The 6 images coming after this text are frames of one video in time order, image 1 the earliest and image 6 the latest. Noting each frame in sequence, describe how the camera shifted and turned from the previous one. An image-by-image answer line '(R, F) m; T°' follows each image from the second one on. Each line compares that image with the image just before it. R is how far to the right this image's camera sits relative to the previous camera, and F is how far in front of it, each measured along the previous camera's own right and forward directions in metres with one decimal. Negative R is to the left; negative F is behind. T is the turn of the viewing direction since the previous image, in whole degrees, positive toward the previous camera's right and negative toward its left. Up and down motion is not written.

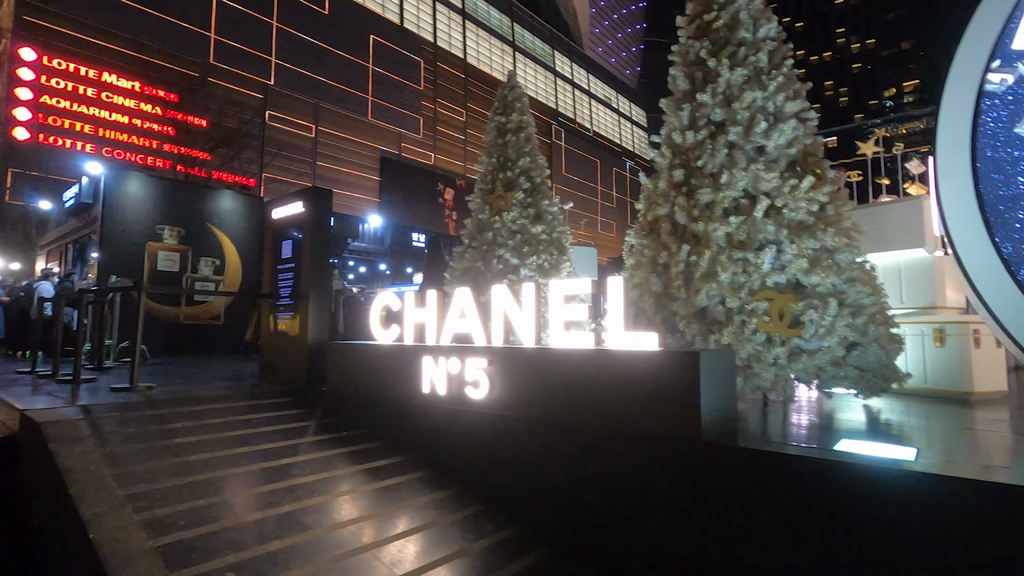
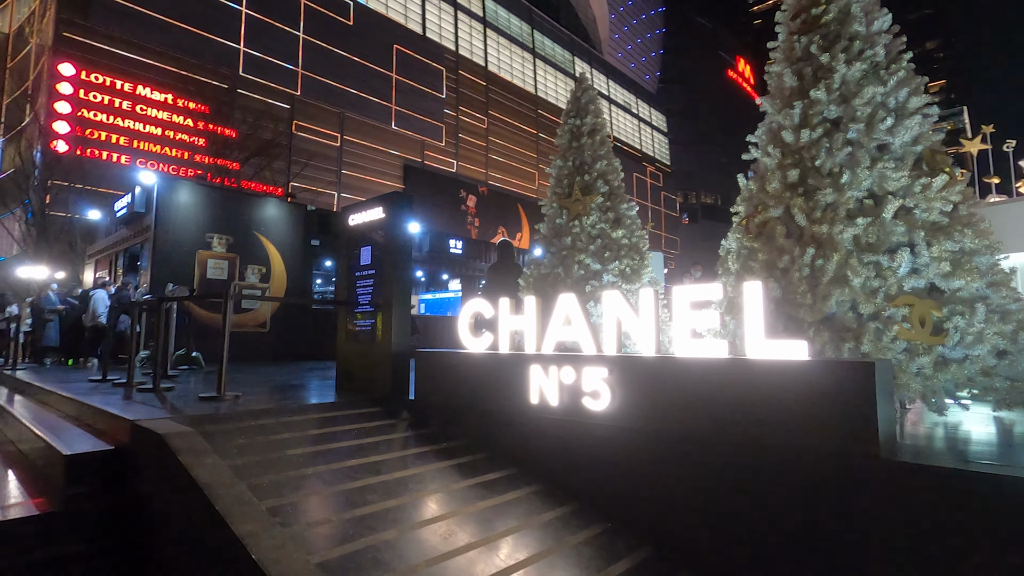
(-0.8, +0.2) m; -2°
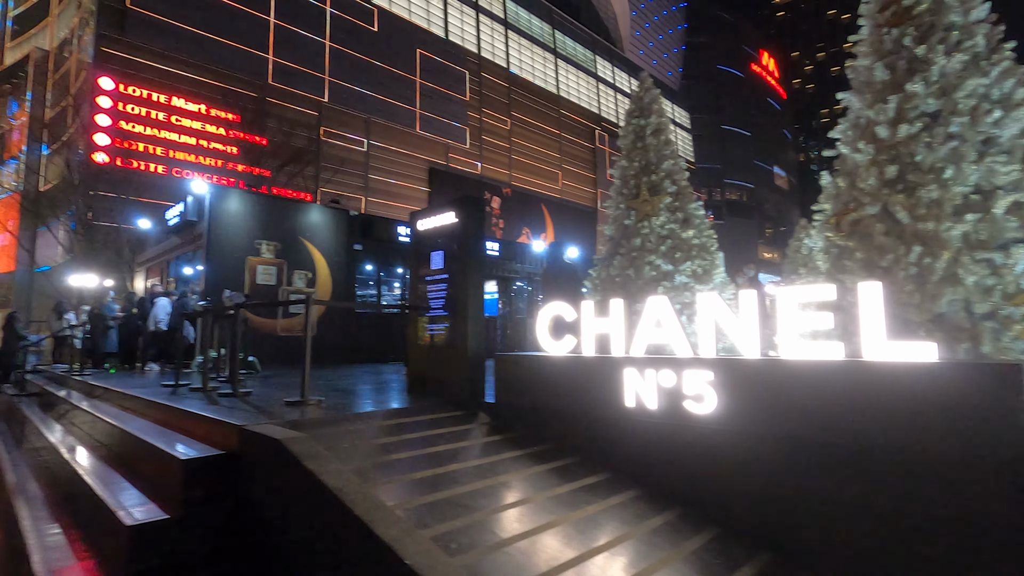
(-0.6, 0.0) m; -2°
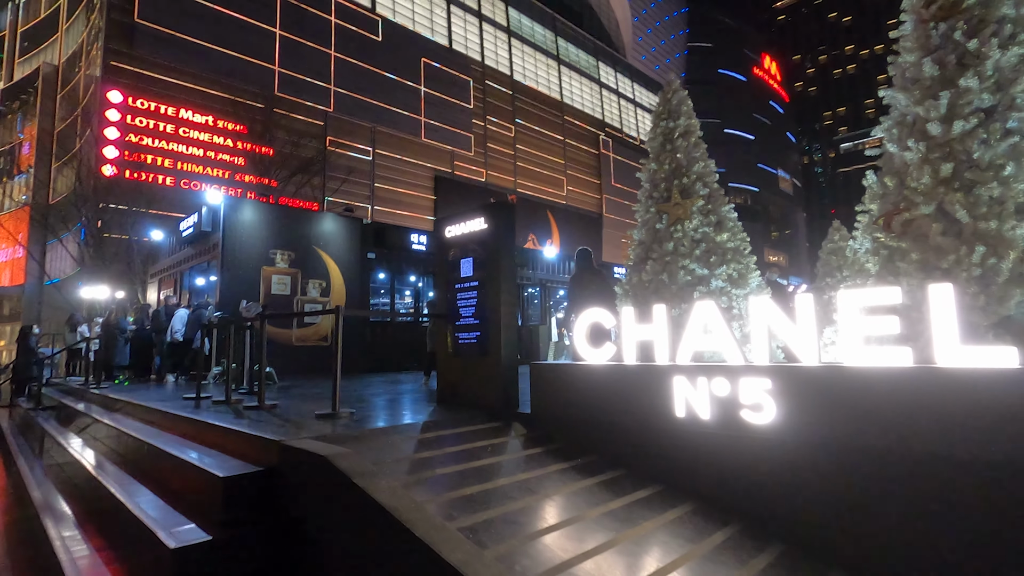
(-0.3, +0.1) m; 0°
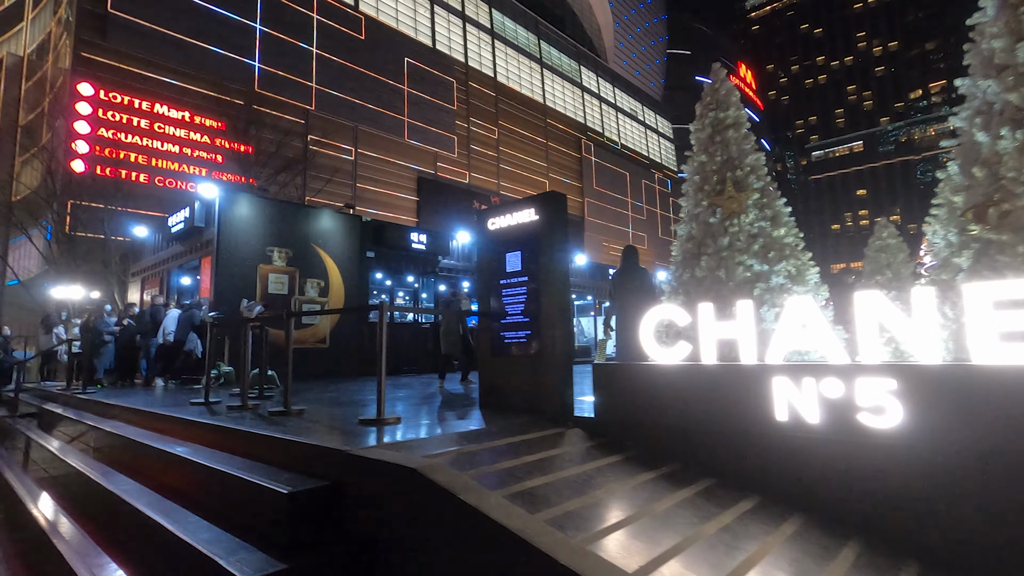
(-0.9, +0.4) m; +2°
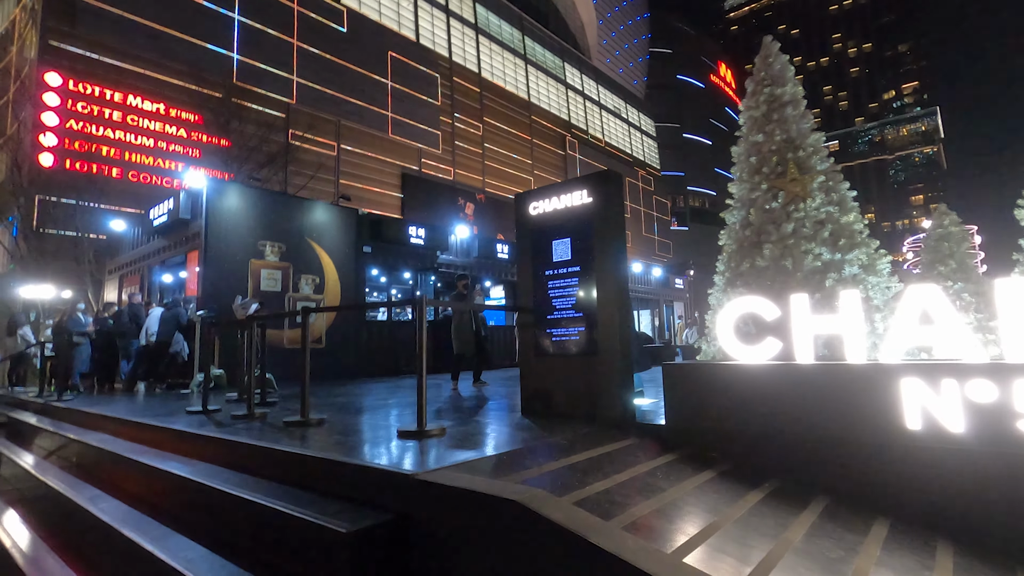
(-0.7, +0.7) m; +2°
